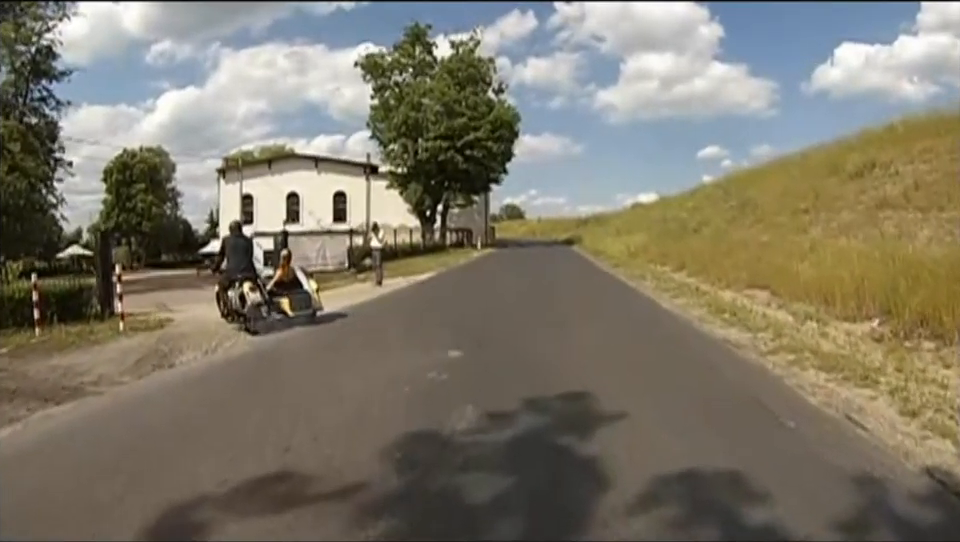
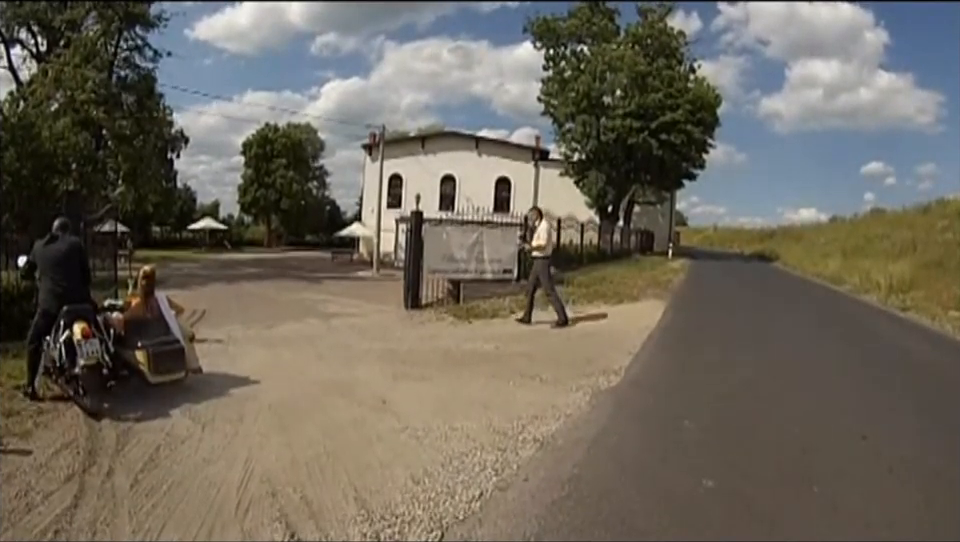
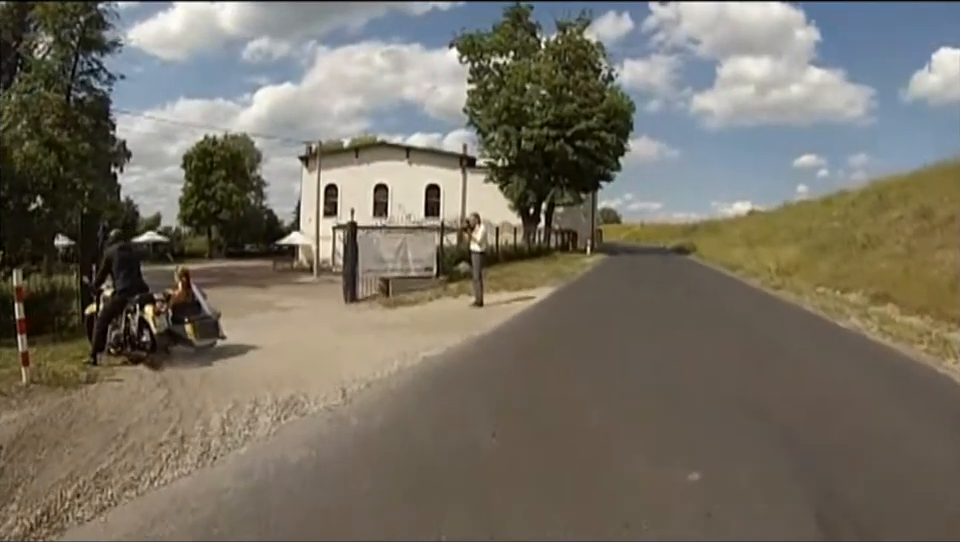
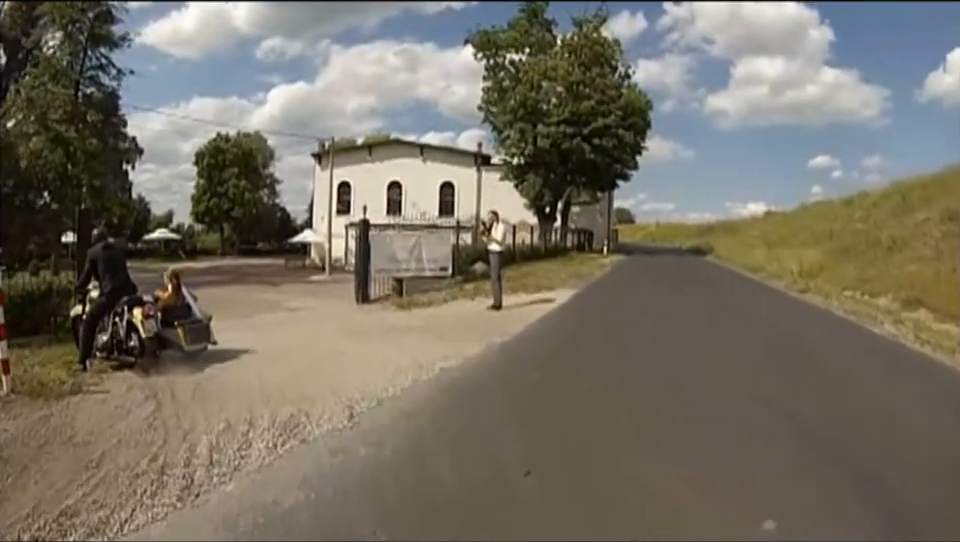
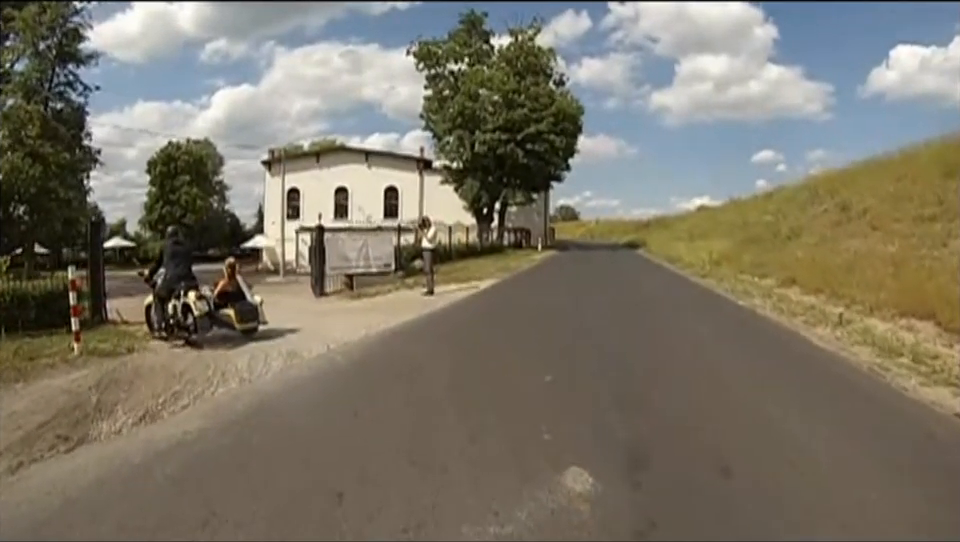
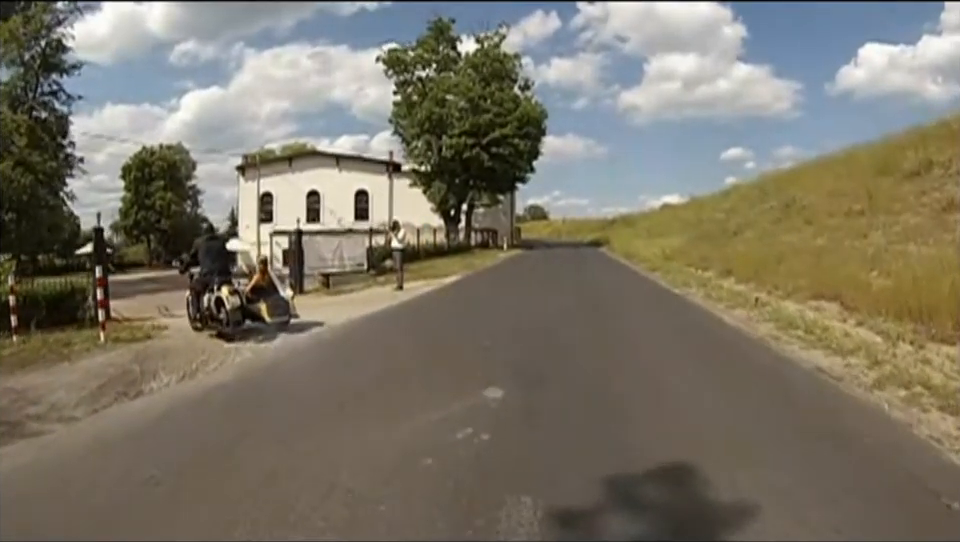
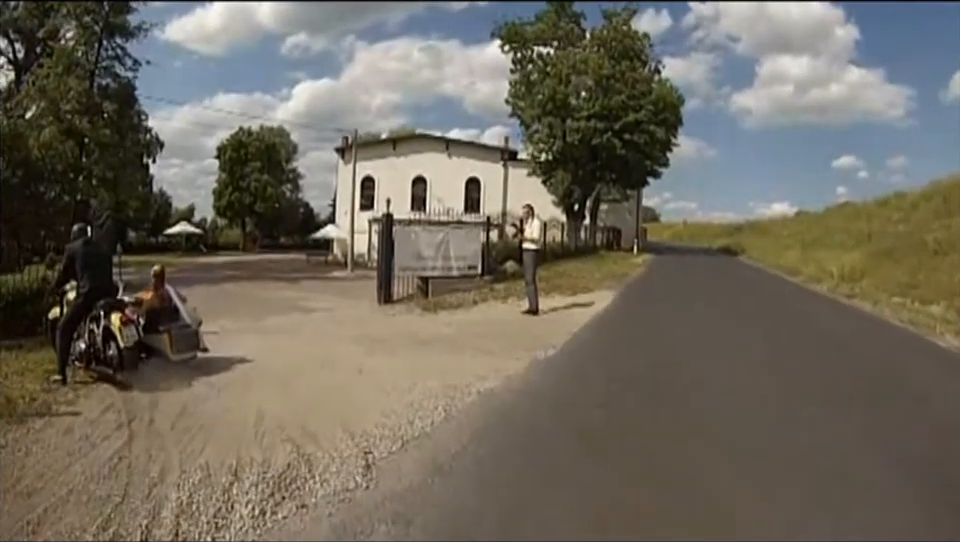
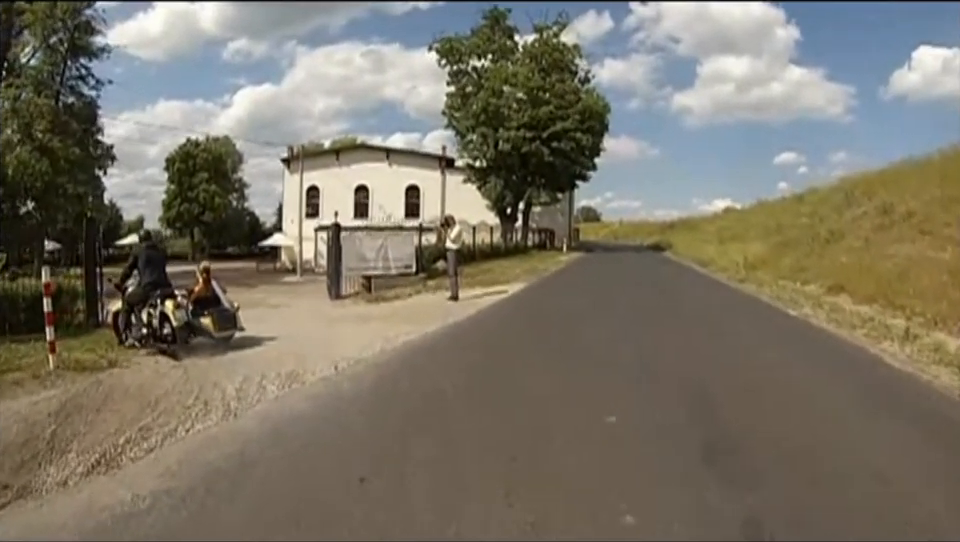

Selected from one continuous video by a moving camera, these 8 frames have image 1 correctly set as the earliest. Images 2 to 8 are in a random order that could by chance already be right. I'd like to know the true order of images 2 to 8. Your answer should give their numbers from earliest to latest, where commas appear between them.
6, 5, 8, 3, 4, 7, 2
